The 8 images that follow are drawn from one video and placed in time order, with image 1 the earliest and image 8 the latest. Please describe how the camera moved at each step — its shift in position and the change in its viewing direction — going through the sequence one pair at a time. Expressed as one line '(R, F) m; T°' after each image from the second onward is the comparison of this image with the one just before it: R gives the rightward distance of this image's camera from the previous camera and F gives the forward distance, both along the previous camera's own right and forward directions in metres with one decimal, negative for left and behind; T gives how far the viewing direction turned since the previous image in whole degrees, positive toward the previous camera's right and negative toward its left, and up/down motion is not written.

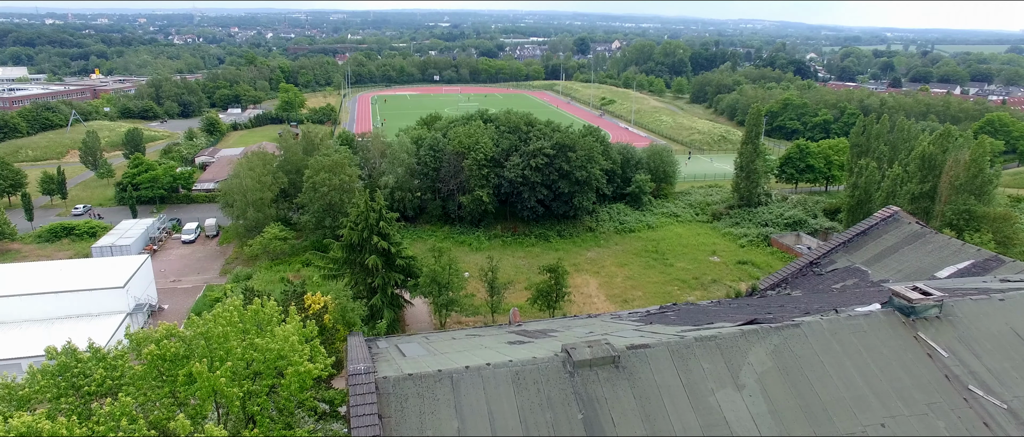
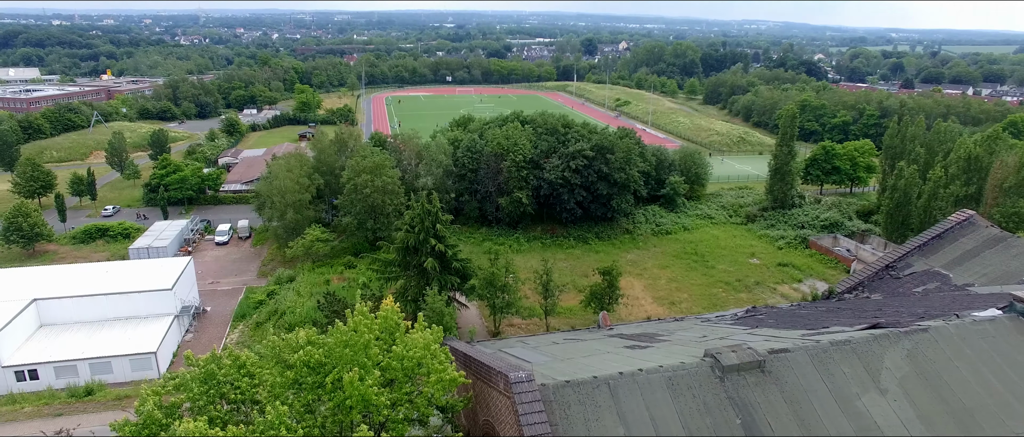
(-1.8, 0.0) m; 0°
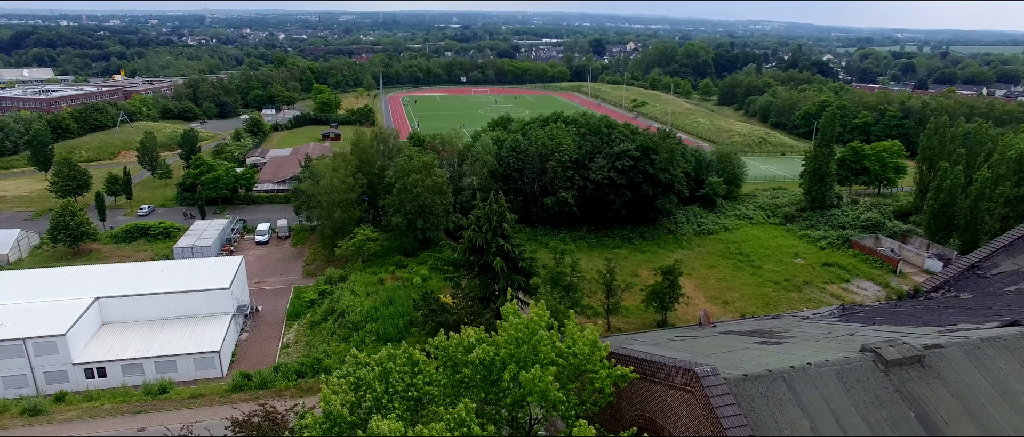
(-2.1, -0.1) m; 0°
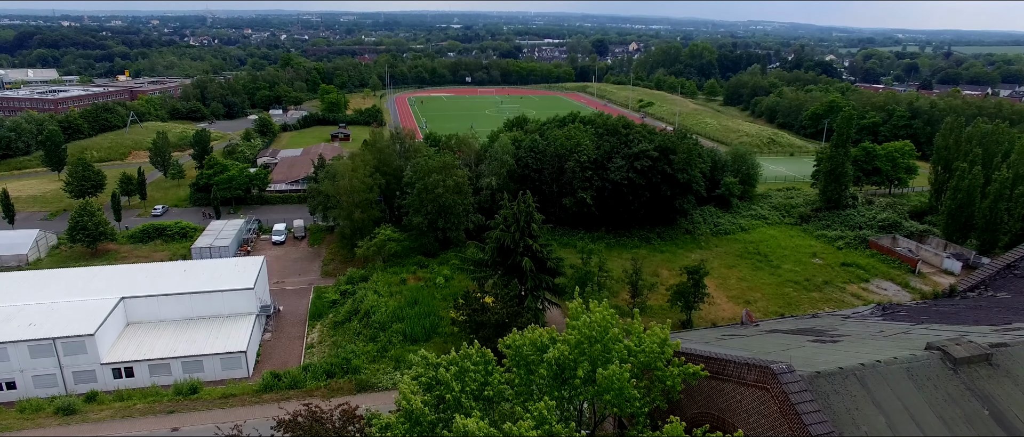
(-0.9, 0.0) m; 0°
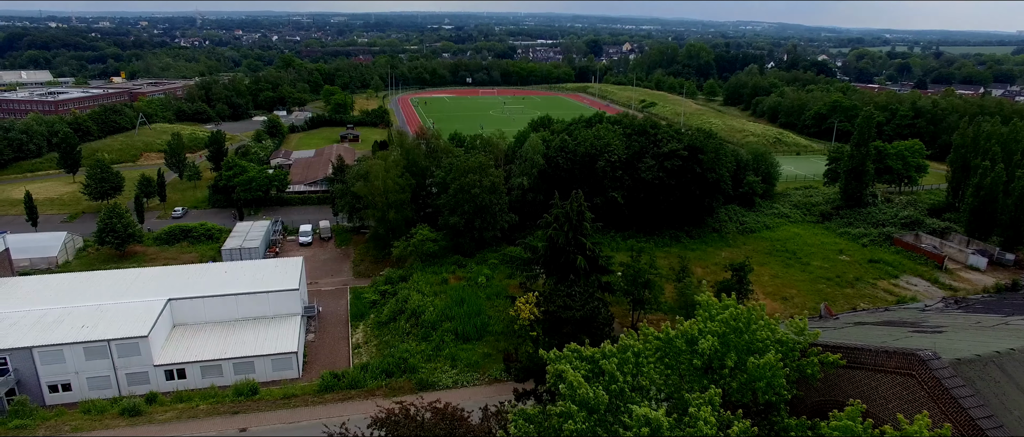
(-2.0, -0.2) m; +1°
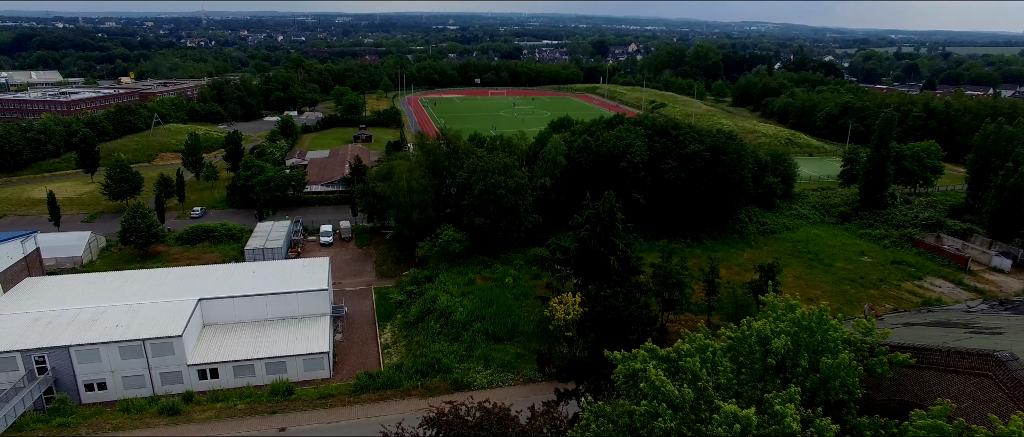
(-1.0, -0.1) m; 0°
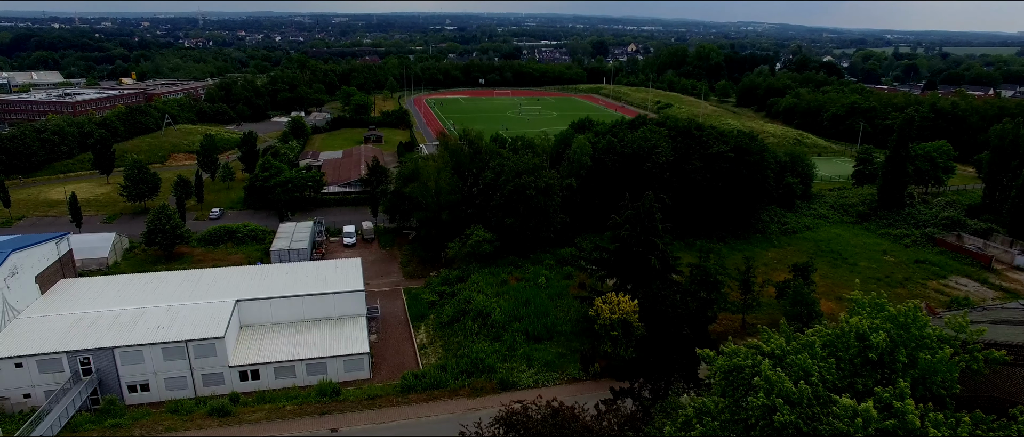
(-1.5, -0.1) m; 0°
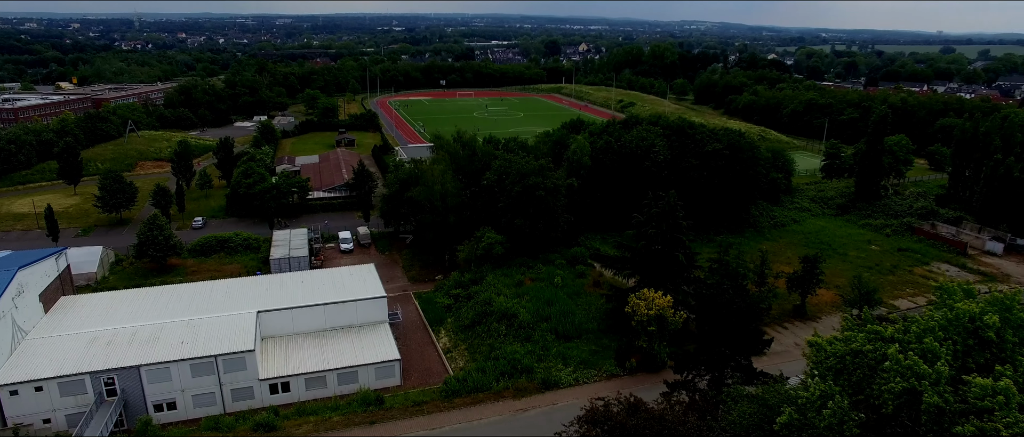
(-2.6, -0.1) m; +4°
